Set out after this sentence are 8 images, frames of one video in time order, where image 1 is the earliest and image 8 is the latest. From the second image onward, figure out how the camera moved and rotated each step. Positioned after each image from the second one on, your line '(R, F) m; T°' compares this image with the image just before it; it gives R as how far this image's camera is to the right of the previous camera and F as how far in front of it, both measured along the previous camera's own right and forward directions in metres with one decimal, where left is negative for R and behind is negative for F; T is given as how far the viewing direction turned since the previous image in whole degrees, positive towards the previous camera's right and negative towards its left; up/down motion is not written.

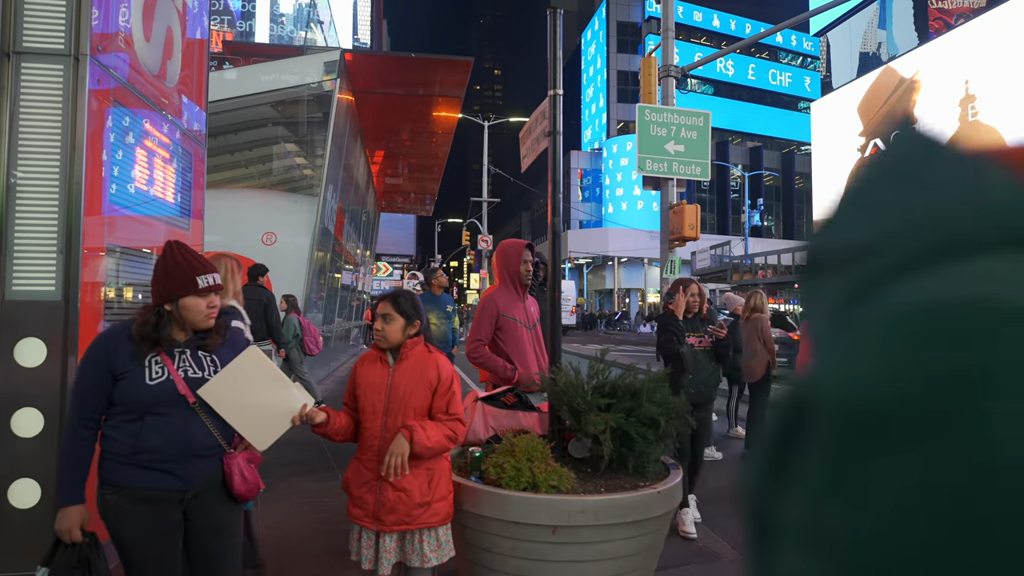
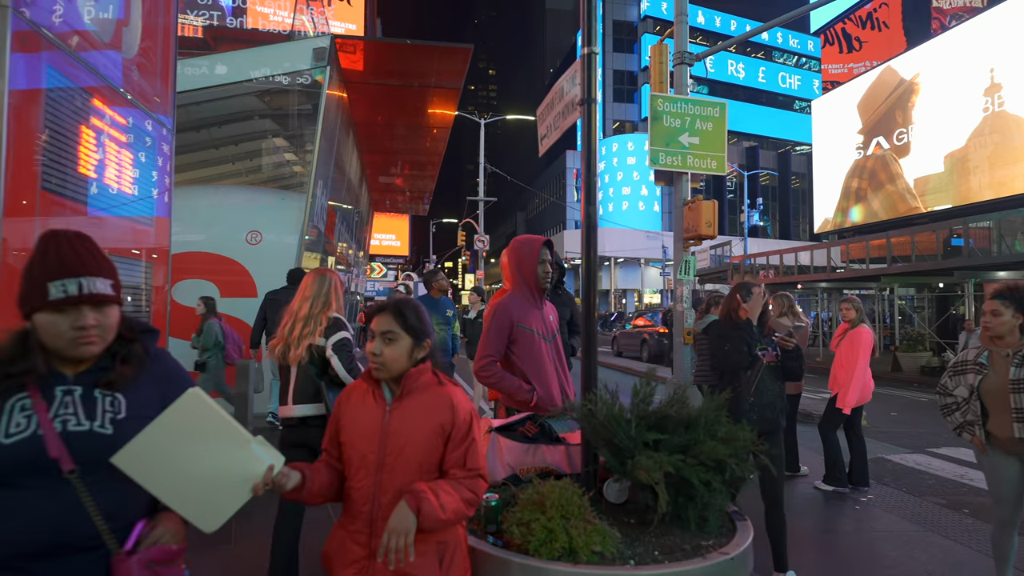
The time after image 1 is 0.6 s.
(-0.1, +0.6) m; +1°
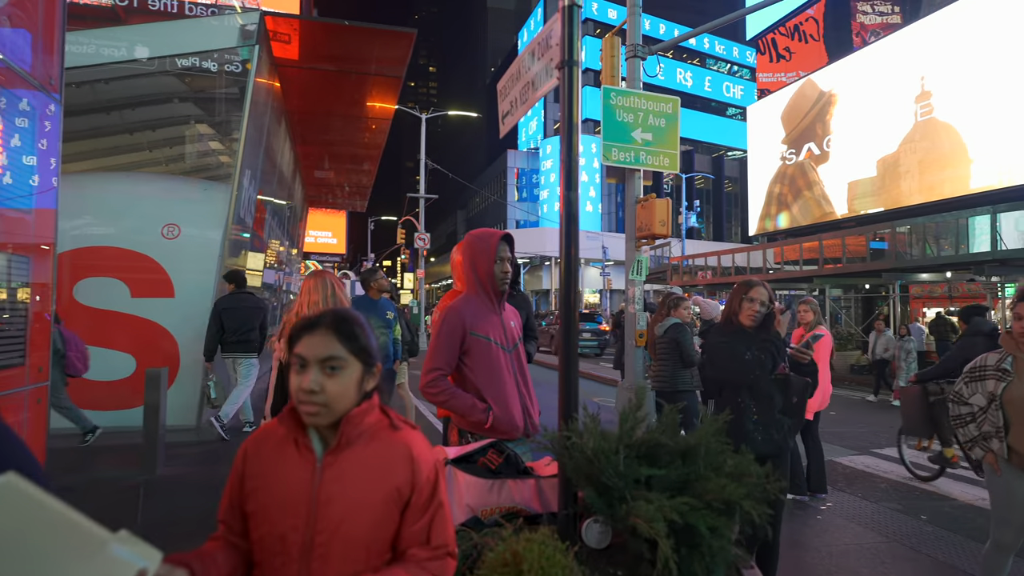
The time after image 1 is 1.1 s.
(-0.1, +0.5) m; +6°
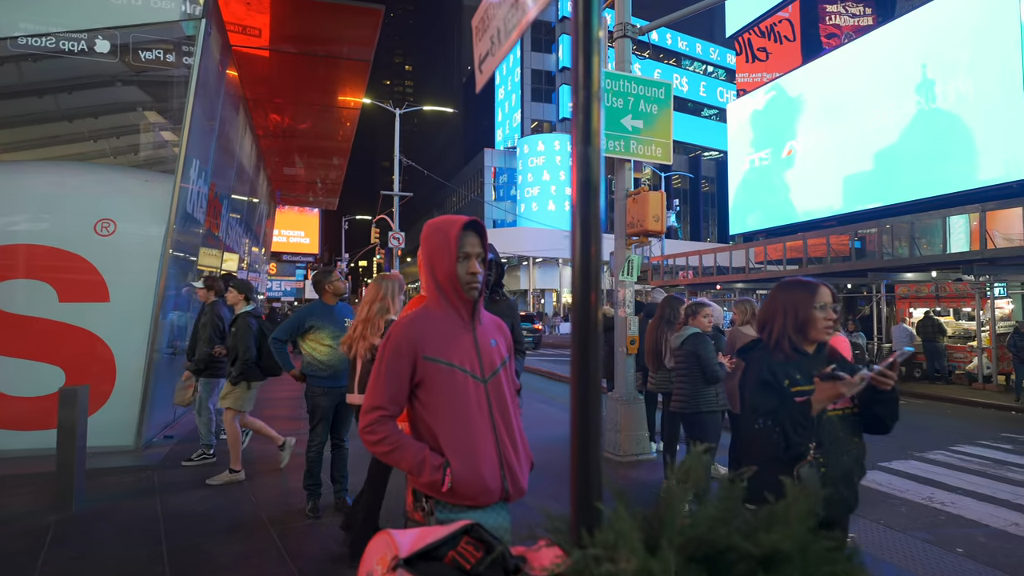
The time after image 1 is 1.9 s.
(0.0, +0.8) m; +2°
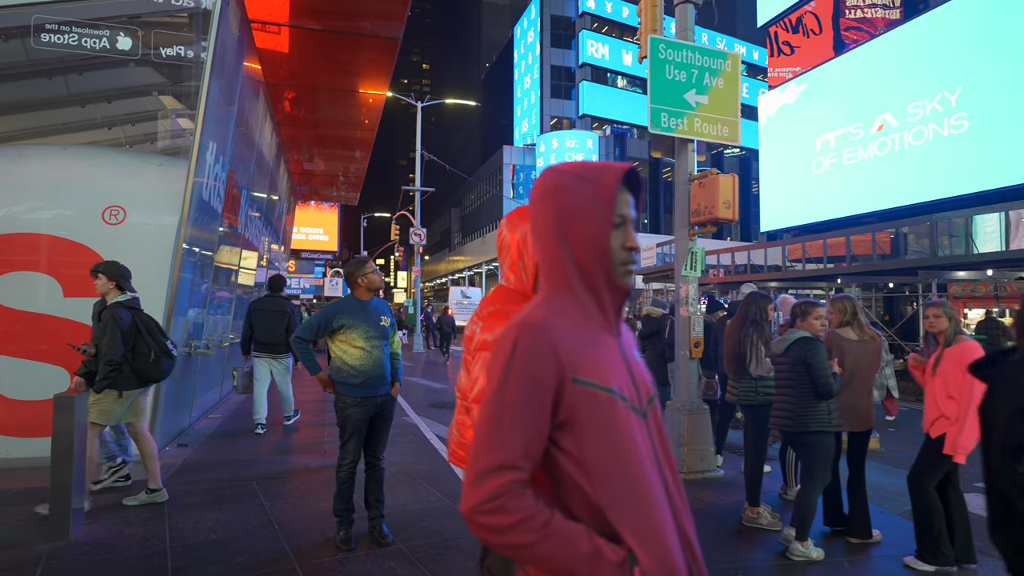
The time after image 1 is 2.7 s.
(-0.3, +0.8) m; -1°
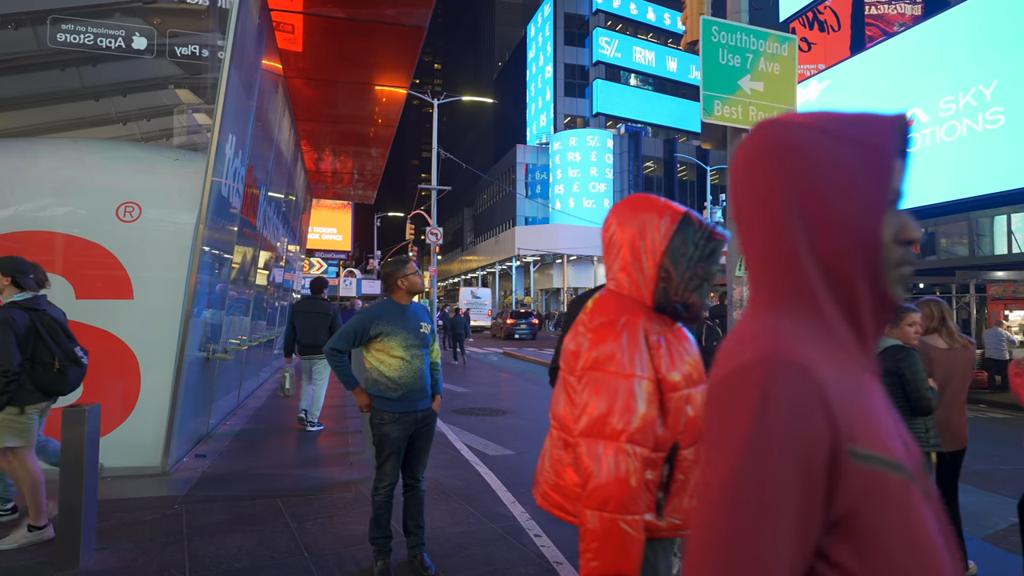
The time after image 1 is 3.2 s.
(-0.3, +0.5) m; -1°
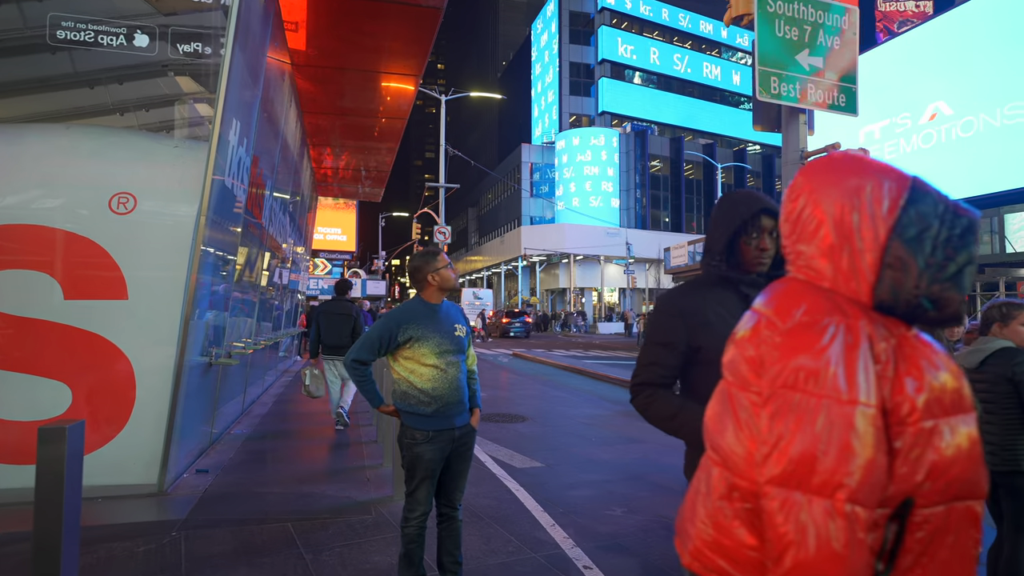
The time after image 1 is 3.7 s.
(-0.3, +0.6) m; 0°
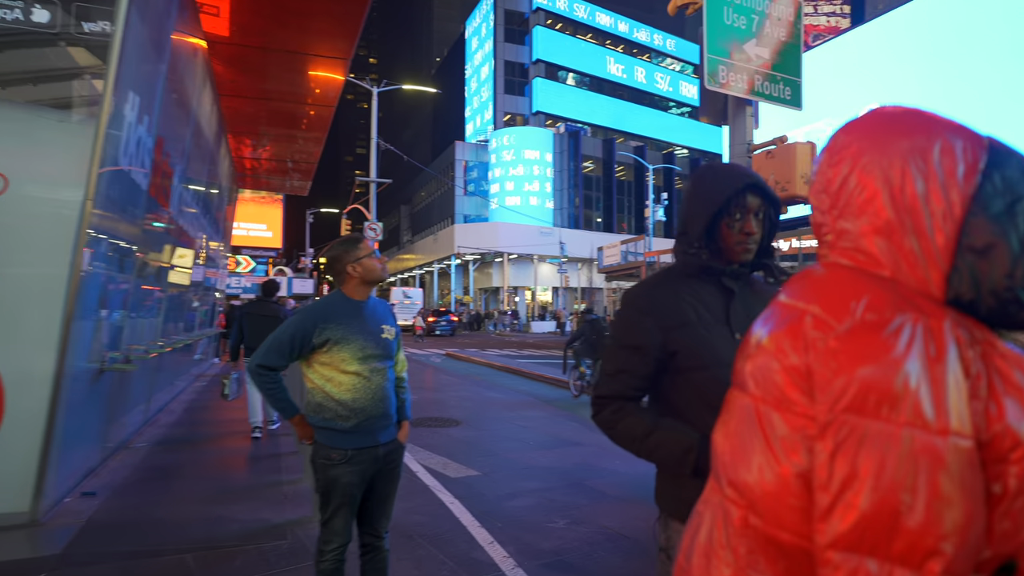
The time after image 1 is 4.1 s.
(0.0, +0.4) m; +6°
